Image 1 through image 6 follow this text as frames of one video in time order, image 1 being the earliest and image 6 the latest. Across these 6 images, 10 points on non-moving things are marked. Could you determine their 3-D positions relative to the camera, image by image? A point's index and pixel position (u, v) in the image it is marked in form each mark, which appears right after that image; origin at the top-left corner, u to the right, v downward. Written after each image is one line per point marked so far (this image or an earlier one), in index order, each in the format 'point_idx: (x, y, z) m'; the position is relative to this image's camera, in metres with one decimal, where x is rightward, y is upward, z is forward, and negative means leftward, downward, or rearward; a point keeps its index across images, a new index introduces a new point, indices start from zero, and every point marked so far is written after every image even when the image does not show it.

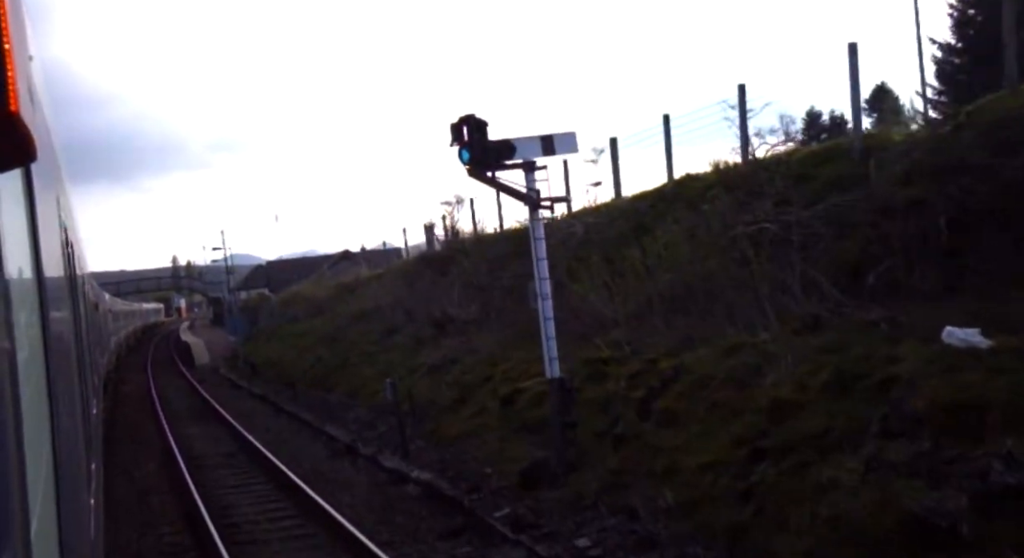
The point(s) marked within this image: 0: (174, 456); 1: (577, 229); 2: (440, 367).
0: (-6.3, -3.3, +19.5) m
1: (+1.2, +0.9, +19.0) m
2: (-1.2, -1.5, +18.2) m
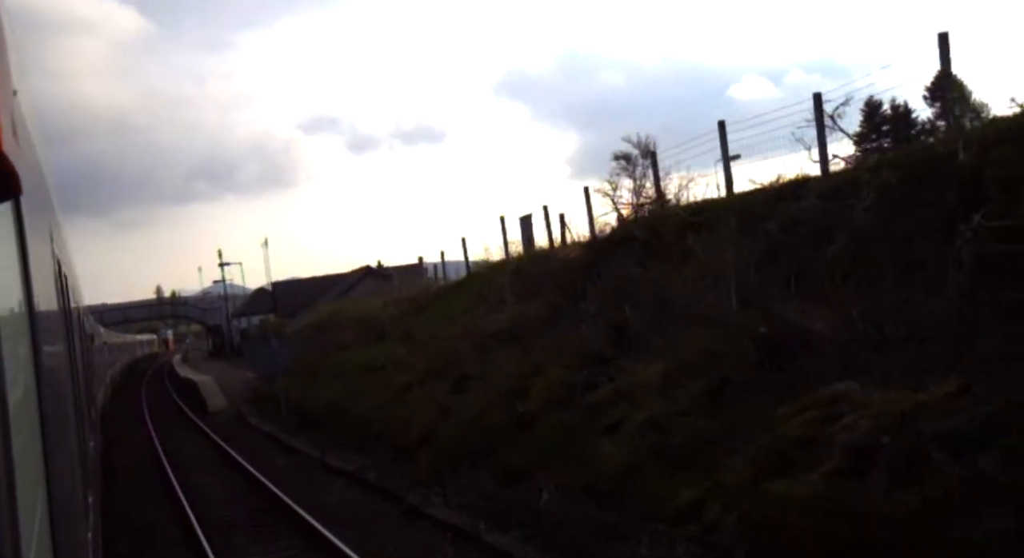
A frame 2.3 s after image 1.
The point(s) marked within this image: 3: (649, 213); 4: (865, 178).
0: (-2.1, -3.2, +8.7) m
1: (+5.2, +1.3, +8.4) m
2: (+2.9, -1.3, +7.5) m
3: (+2.4, +1.2, +18.3) m
4: (+4.1, +1.2, +12.5) m
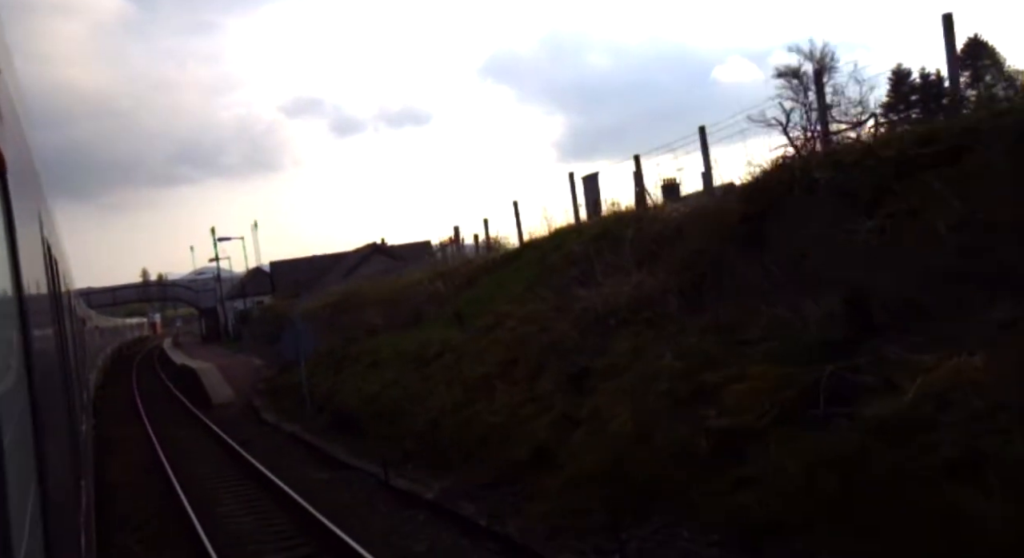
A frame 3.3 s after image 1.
0: (-0.2, -2.8, +3.9) m
1: (+7.1, +1.6, +3.6) m
2: (+4.8, -0.9, +2.7) m
3: (+4.1, +1.8, +13.5) m
4: (+6.0, +1.6, +7.7) m
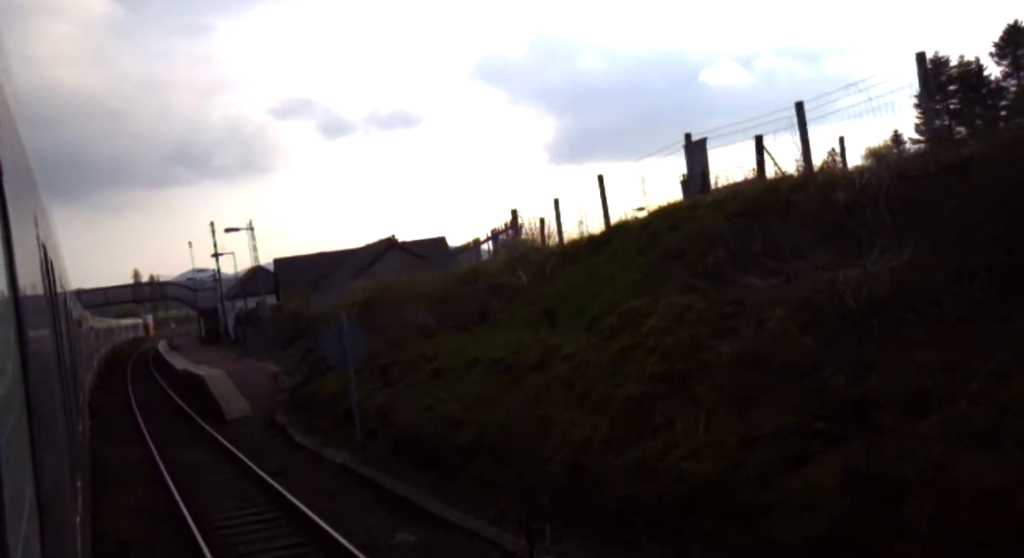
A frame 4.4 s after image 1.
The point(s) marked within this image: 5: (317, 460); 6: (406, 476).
0: (+1.8, -2.6, -1.1) m
1: (+9.1, +1.9, -1.4) m
2: (+6.8, -0.7, -2.3) m
3: (+6.1, +2.0, +8.5) m
4: (+8.0, +1.9, +2.7) m
5: (-3.7, -3.4, +19.8) m
6: (-1.6, -3.0, +16.1) m
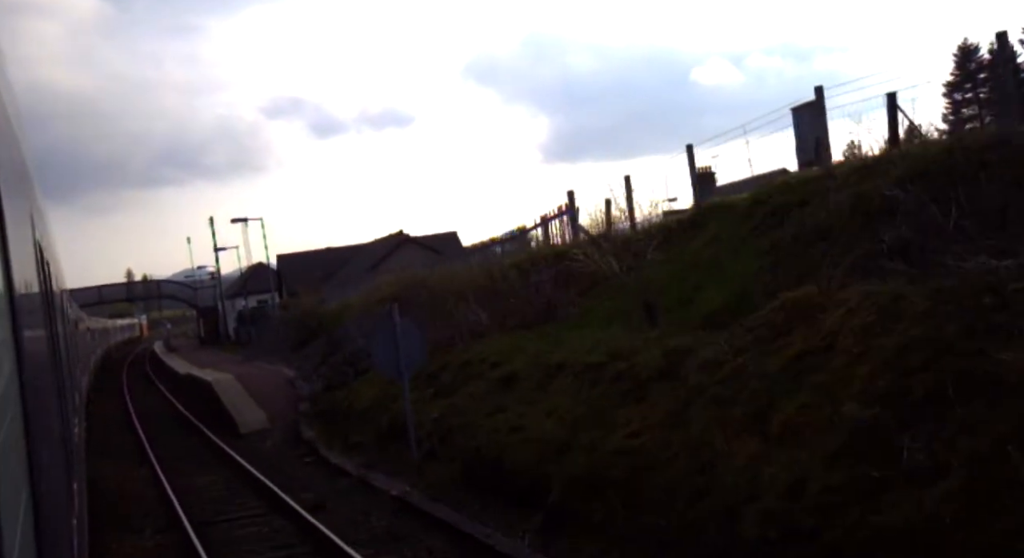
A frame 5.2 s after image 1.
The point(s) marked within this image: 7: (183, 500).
0: (+3.3, -2.4, -4.7) m
1: (+10.6, +2.1, -5.0) m
2: (+8.3, -0.5, -5.9) m
3: (+7.5, +2.2, +4.9) m
4: (+9.4, +2.1, -0.9) m
5: (-2.3, -3.2, +16.1) m
6: (-0.2, -2.8, +12.4) m
7: (-6.0, -4.1, +19.2) m
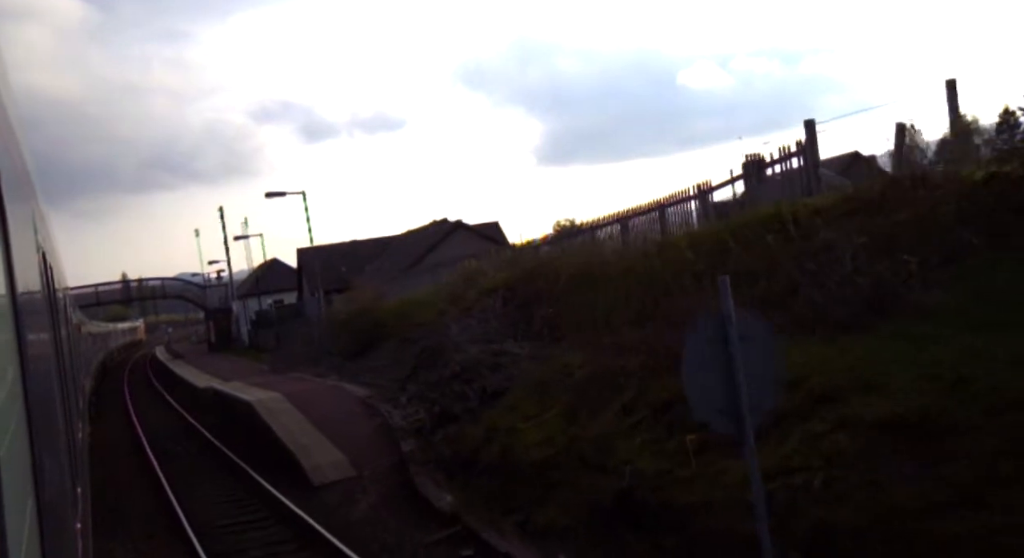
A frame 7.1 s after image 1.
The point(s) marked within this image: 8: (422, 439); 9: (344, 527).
0: (+6.7, -1.9, -13.1) m
1: (+14.0, +2.6, -13.3) m
2: (+11.7, 0.0, -14.2) m
3: (+10.9, +2.7, -3.5) m
4: (+12.8, +2.6, -9.2) m
5: (+1.1, -2.8, +7.8) m
6: (+3.2, -2.4, +4.1) m
7: (-2.6, -3.8, +10.9) m
8: (-1.5, -2.7, +17.8) m
9: (-2.4, -3.5, +14.7) m
